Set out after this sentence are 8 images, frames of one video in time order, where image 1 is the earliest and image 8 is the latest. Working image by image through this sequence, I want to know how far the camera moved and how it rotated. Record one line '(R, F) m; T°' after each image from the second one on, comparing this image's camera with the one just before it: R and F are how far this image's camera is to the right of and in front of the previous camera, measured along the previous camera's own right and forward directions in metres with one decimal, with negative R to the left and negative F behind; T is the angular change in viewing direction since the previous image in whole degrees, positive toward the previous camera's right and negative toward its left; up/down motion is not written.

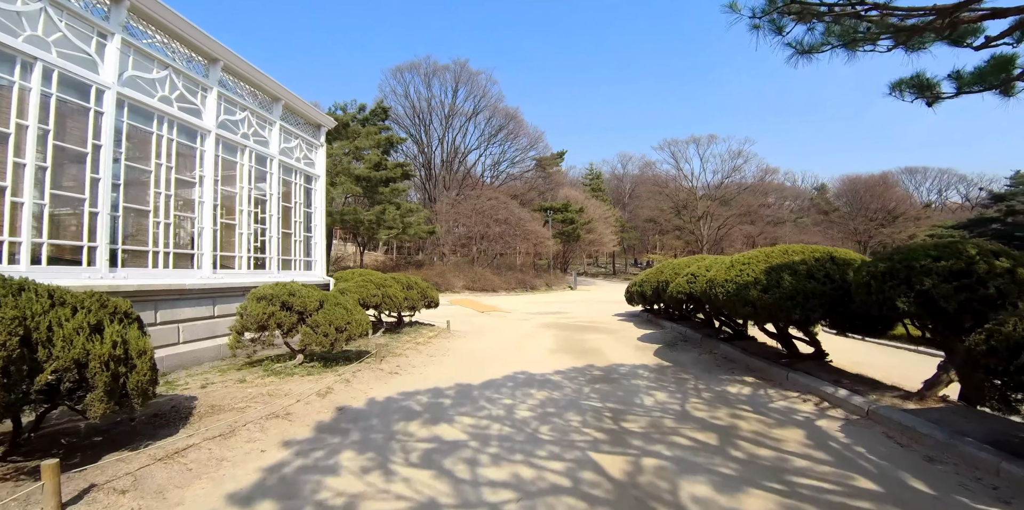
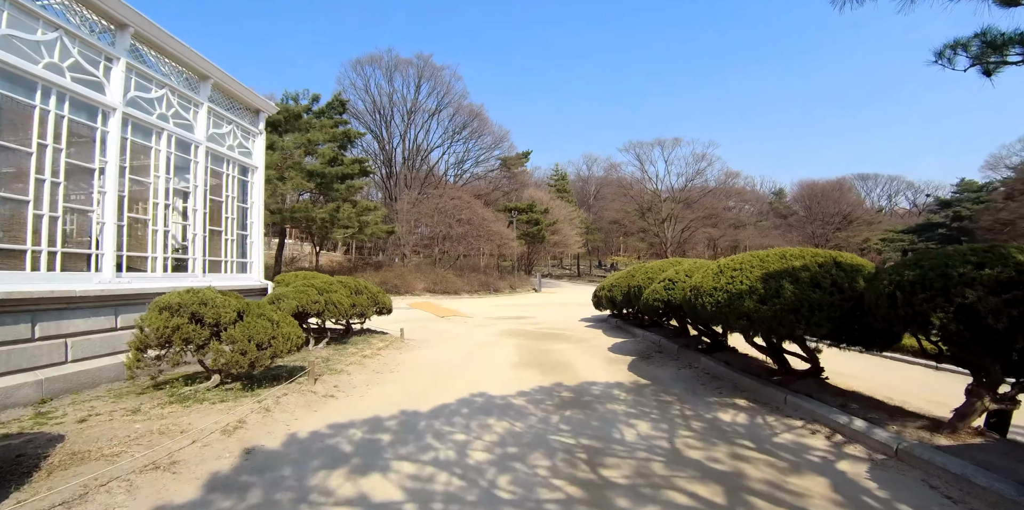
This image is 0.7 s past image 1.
(+0.1, +0.9) m; +4°
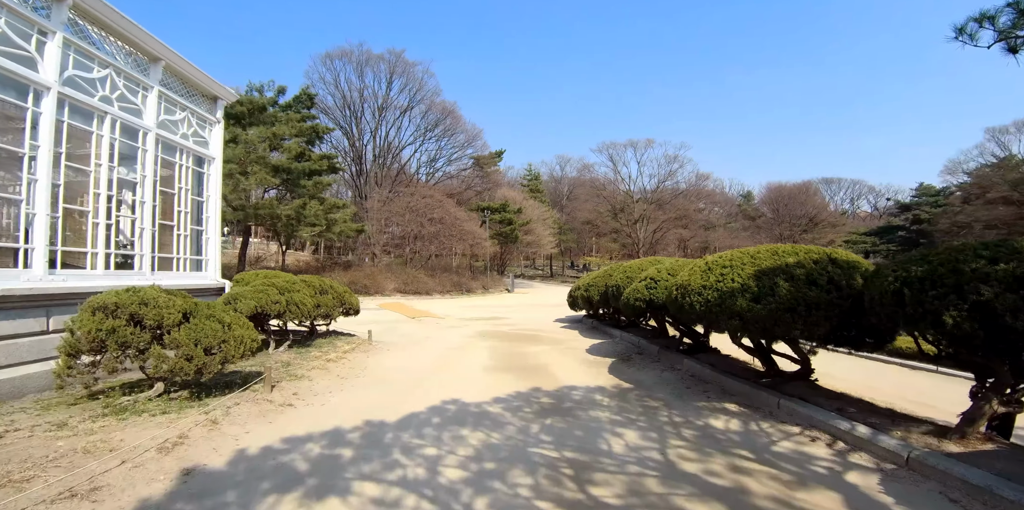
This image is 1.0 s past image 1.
(0.0, +0.4) m; +3°
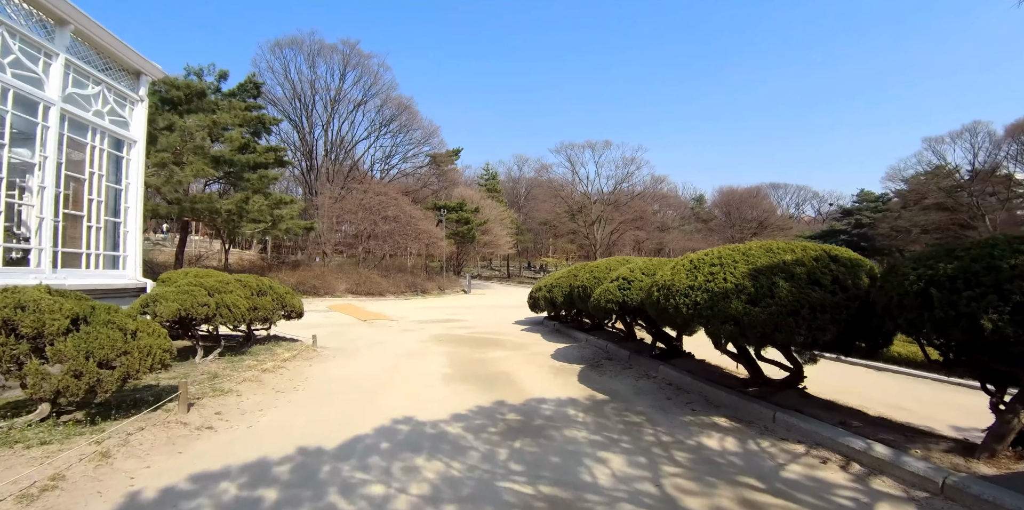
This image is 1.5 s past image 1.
(-0.1, +0.6) m; +5°
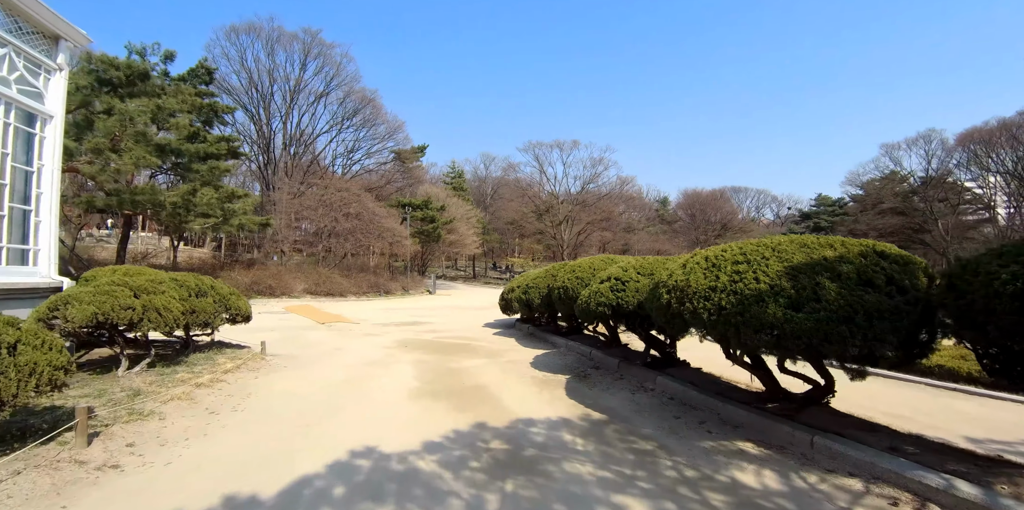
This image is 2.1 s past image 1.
(-0.2, +0.7) m; +4°
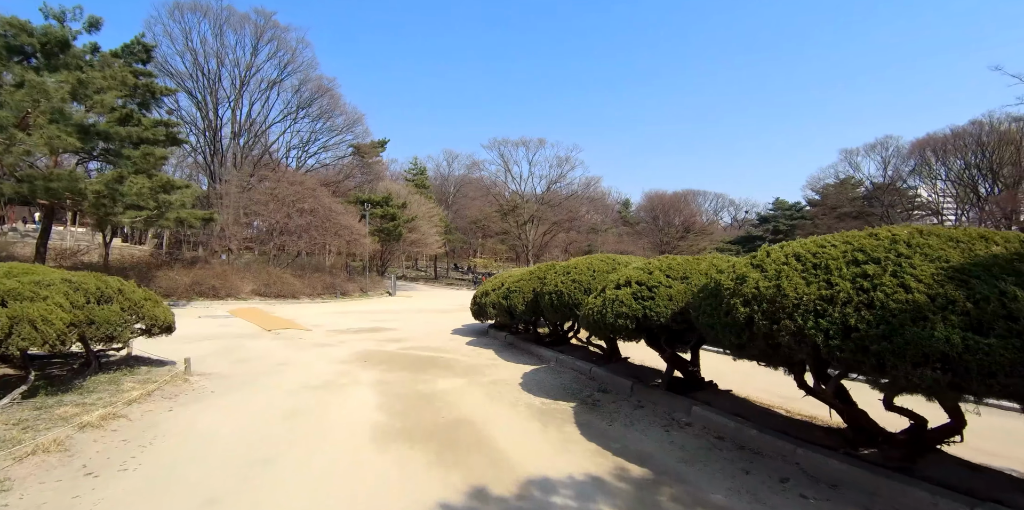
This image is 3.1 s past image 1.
(-0.3, +1.2) m; +5°
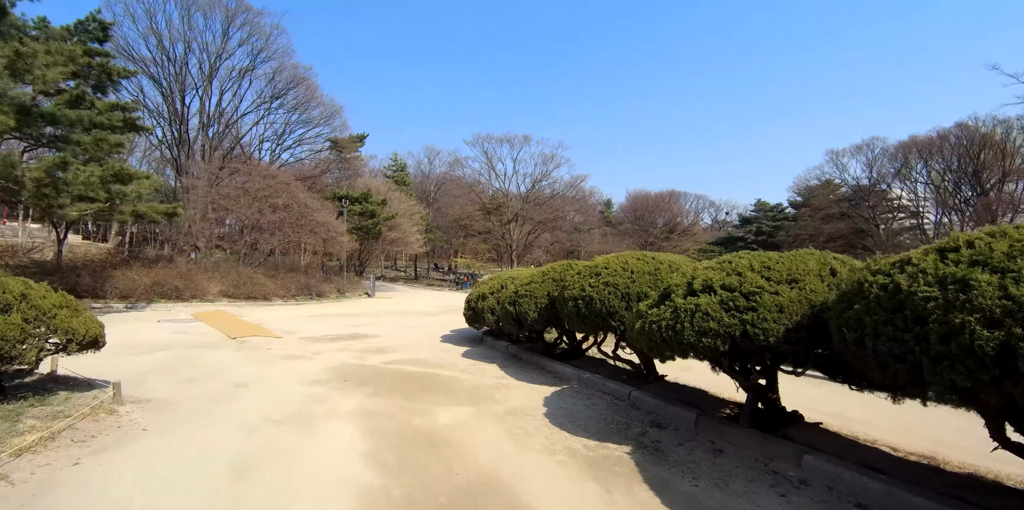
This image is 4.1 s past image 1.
(-0.4, +1.2) m; +2°
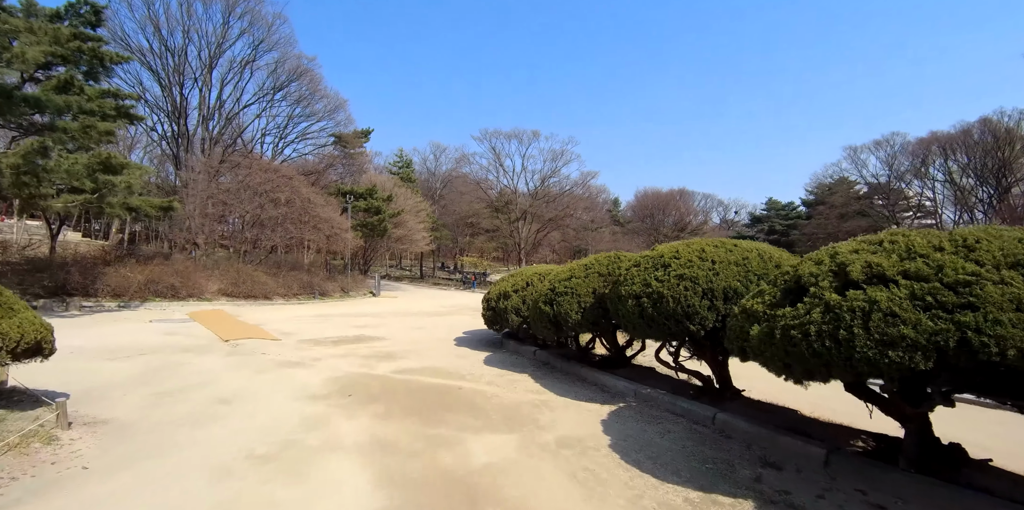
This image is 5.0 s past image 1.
(-0.4, +1.1) m; 0°
